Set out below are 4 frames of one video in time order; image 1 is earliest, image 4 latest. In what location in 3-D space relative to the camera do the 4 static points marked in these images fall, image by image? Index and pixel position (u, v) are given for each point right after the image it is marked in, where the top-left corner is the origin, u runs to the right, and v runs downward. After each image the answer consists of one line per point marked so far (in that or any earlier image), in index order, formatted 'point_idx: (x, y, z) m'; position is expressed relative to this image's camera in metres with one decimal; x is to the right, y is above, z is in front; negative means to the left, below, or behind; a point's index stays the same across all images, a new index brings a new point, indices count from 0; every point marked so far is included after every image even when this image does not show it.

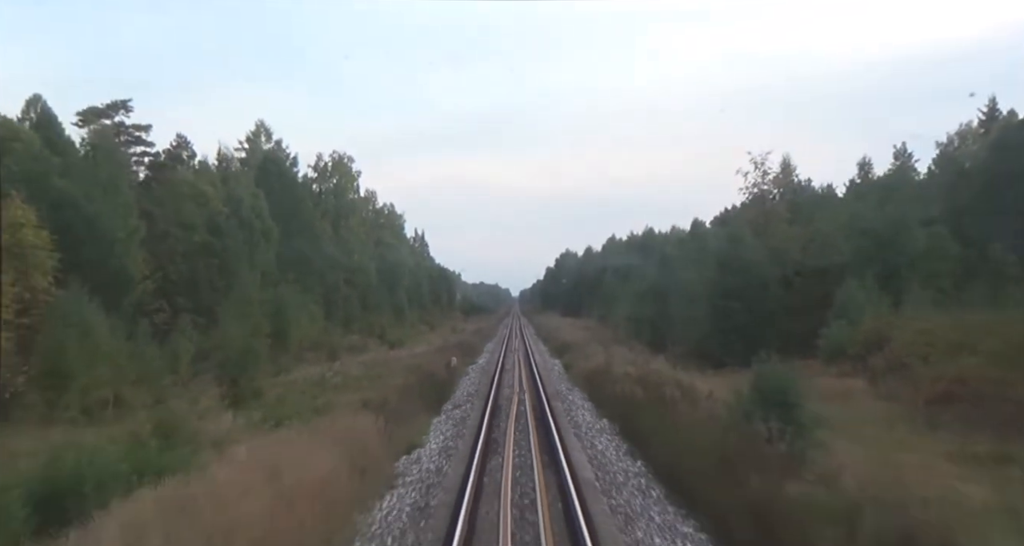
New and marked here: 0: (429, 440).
0: (-1.9, -3.9, +17.7) m
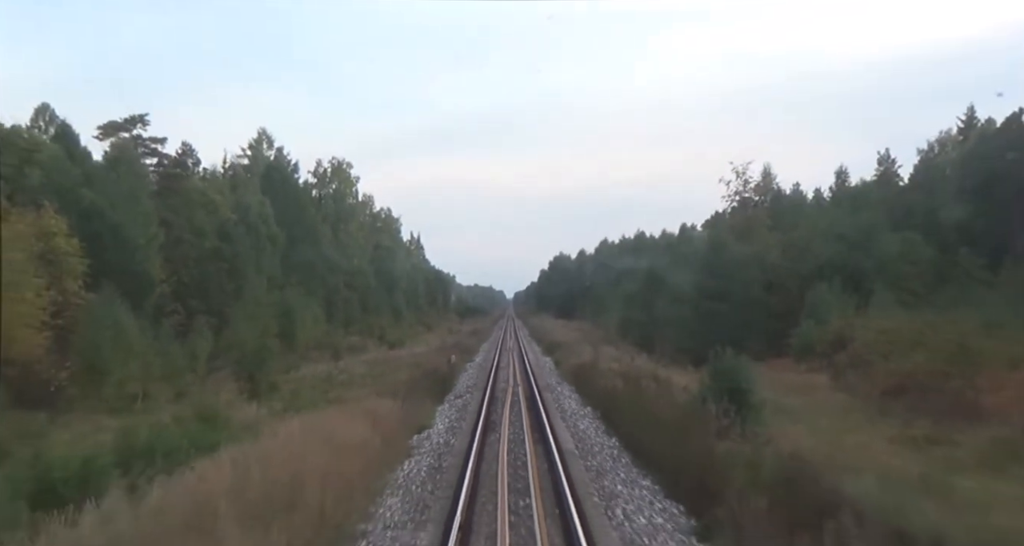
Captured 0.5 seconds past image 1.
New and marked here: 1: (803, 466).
0: (-2.1, -4.1, +20.0) m
1: (+4.8, -2.9, +12.1) m
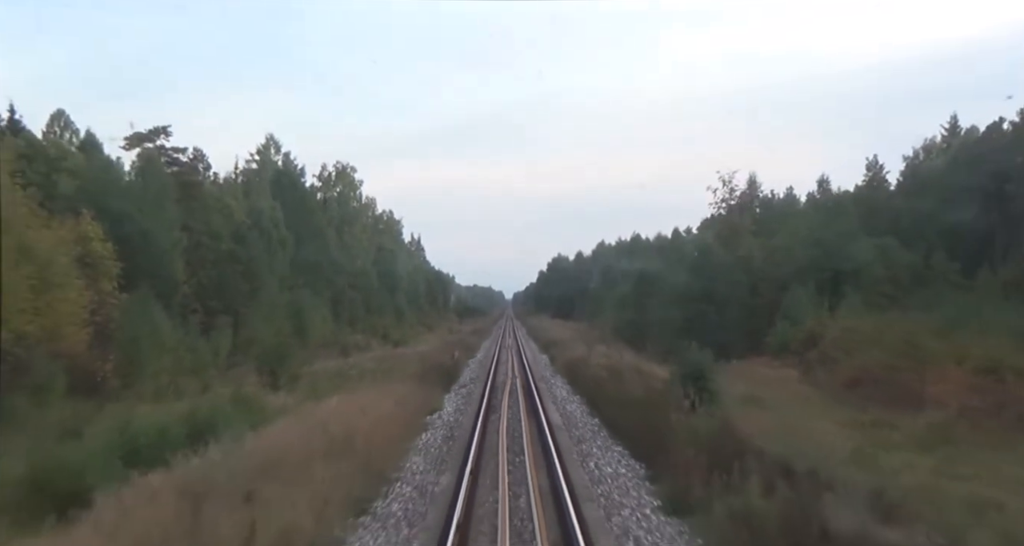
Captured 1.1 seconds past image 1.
0: (-2.1, -4.2, +22.5) m
1: (+4.8, -3.1, +14.7) m
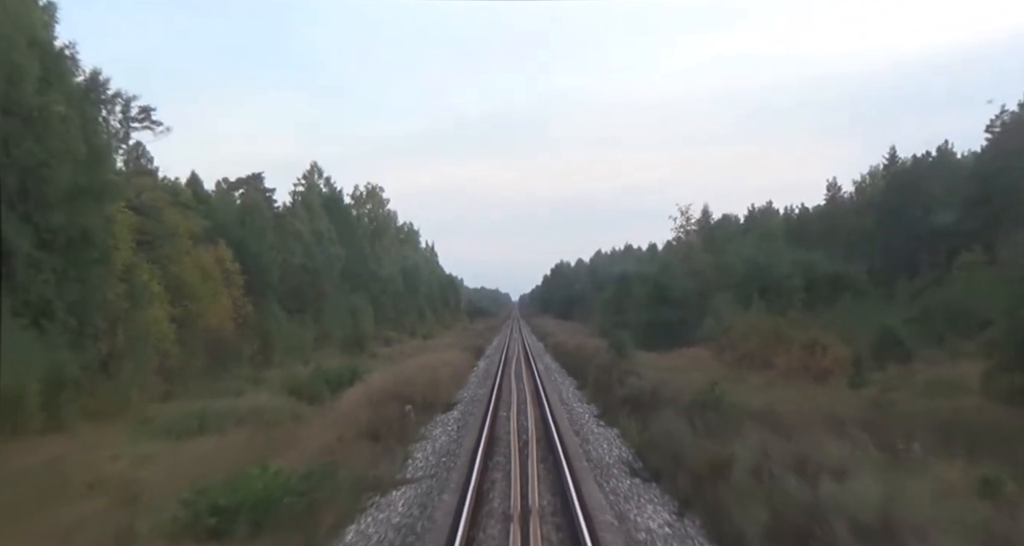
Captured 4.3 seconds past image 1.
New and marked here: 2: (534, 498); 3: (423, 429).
0: (-1.8, -4.9, +36.1) m
1: (+5.0, -3.8, +28.1) m
2: (+0.3, -3.0, +9.4) m
3: (-2.0, -3.5, +15.6) m
